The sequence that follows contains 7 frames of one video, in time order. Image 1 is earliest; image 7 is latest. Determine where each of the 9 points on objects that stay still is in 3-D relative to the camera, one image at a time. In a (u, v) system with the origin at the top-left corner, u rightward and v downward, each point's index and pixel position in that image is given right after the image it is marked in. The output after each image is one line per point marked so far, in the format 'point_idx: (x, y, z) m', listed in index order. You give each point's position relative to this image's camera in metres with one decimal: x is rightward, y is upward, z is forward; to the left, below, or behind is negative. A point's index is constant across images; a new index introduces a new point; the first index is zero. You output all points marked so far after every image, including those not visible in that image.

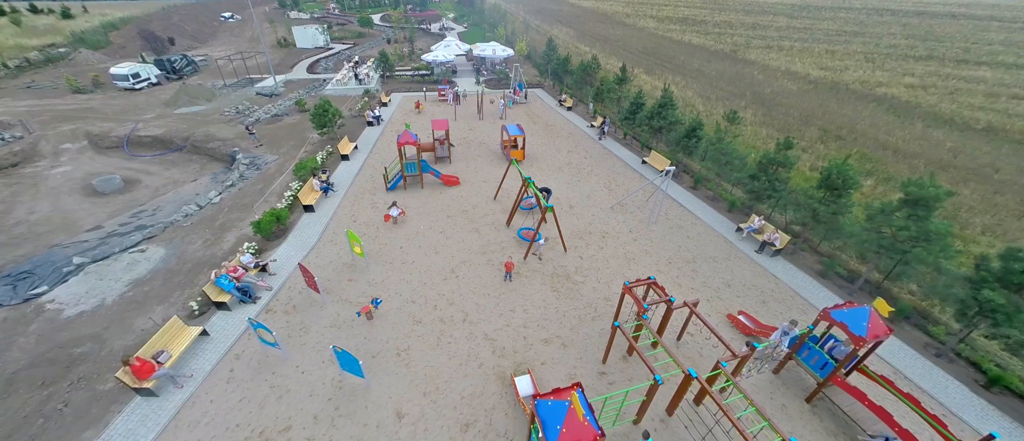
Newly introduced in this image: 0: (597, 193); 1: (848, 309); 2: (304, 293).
0: (+4.2, +1.4, +16.6) m
1: (+7.8, -2.1, +7.7) m
2: (-6.8, -2.3, +10.8) m
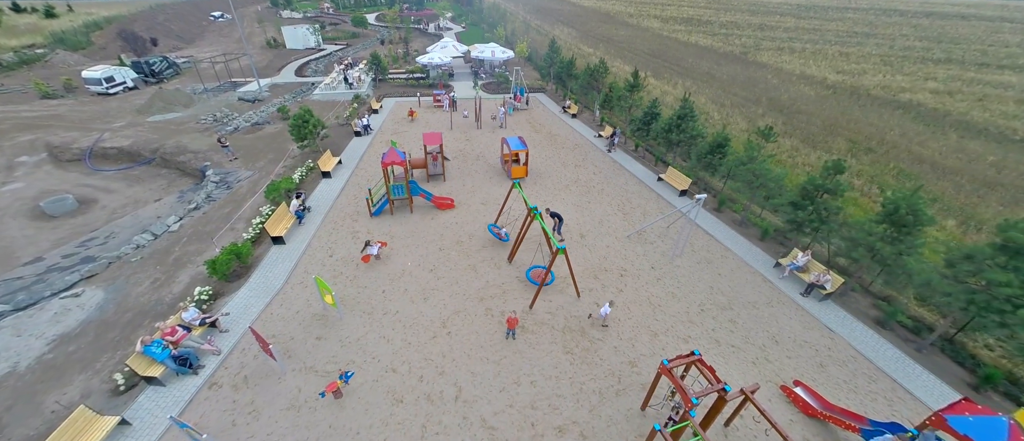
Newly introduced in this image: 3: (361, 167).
0: (+4.3, +0.1, +14.6) m
1: (+8.0, -3.4, +5.7) m
2: (-6.7, -3.6, +8.8) m
3: (-8.2, +2.9, +18.1) m
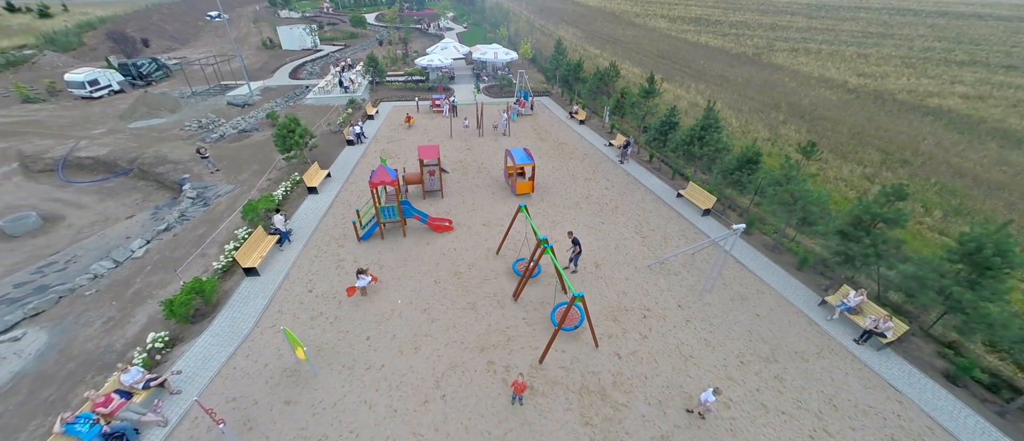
0: (+4.5, -0.9, +13.0) m
1: (+8.1, -4.4, +4.1) m
2: (-6.5, -4.6, +7.2) m
3: (-8.0, +1.9, +16.6) m
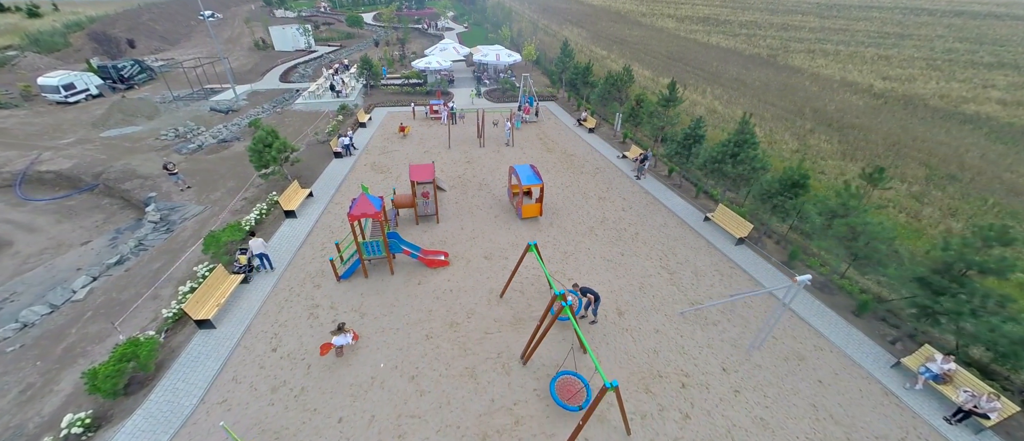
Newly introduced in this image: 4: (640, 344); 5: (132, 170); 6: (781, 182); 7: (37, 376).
0: (+4.7, -2.0, +11.1) m
1: (+8.3, -5.6, +2.2) m
2: (-6.3, -5.7, +5.4) m
3: (-7.8, +0.8, +14.7) m
4: (+3.5, -3.4, +9.1) m
5: (-20.5, +2.7, +17.8) m
6: (+9.7, +1.4, +12.0) m
7: (-12.2, -4.0, +8.5) m
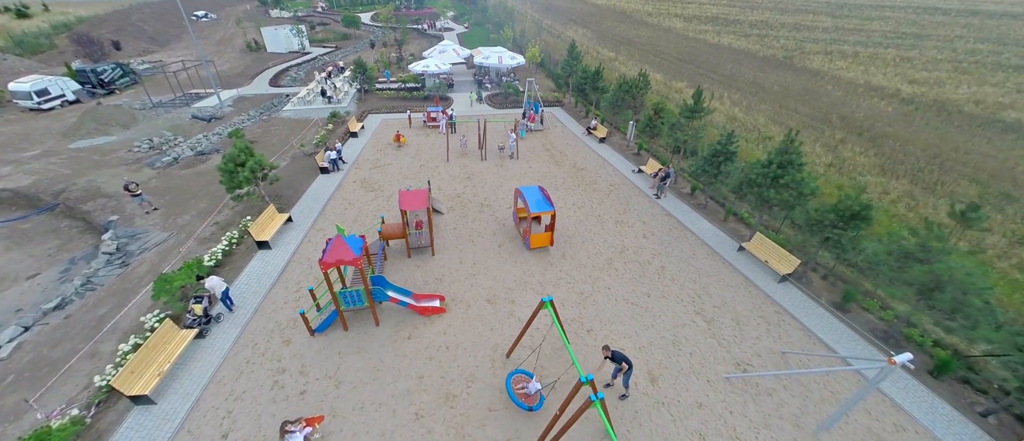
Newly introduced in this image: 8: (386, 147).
0: (+5.0, -3.2, +9.3) m
1: (+8.5, -6.7, +0.4) m
2: (-6.1, -6.9, +3.6) m
3: (-7.5, -0.3, +12.9) m
4: (+3.7, -4.5, +7.3) m
5: (-20.2, +1.6, +16.1) m
6: (+10.0, +0.3, +10.2) m
7: (-12.0, -5.1, +6.8) m
8: (-7.4, +4.4, +19.6) m
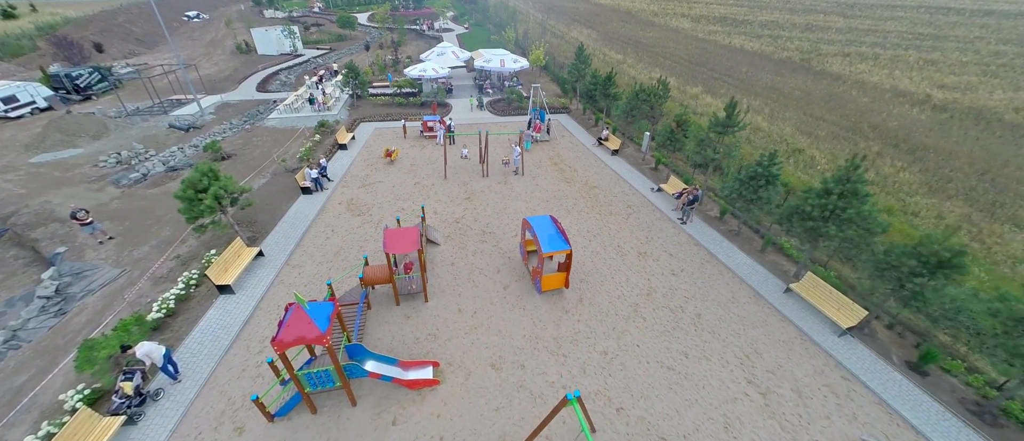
0: (+5.2, -4.3, +7.5) m
1: (+8.7, -7.9, -1.4) m
2: (-5.9, -8.0, +1.8) m
3: (-7.3, -1.5, +11.1) m
4: (+4.0, -5.7, +5.5) m
5: (-20.0, +0.4, +14.3) m
6: (+10.2, -0.9, +8.4) m
7: (-11.8, -6.3, +5.0) m
8: (-7.2, +3.2, +17.7) m
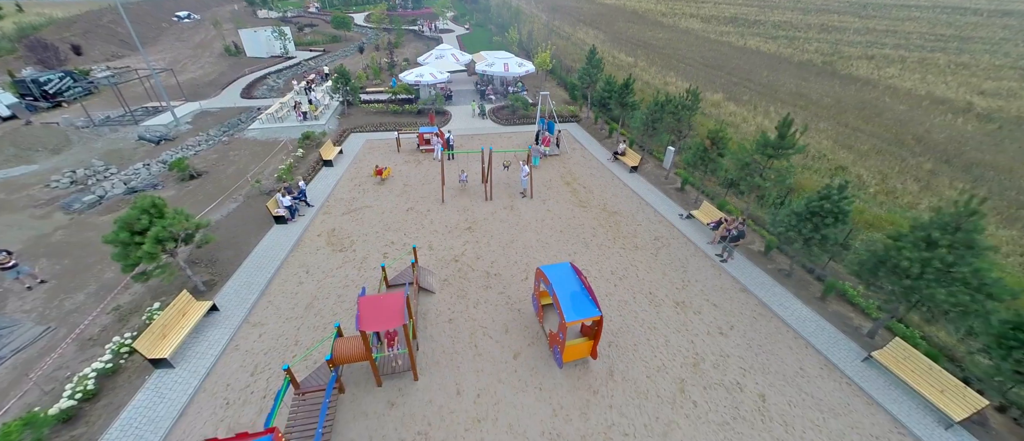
0: (+5.5, -5.6, +5.4) m
1: (+9.0, -9.2, -3.5) m
2: (-5.6, -9.3, -0.3) m
3: (-7.0, -2.8, +9.1) m
4: (+4.3, -7.0, +3.4) m
5: (-19.7, -0.8, +12.2) m
6: (+10.5, -2.2, +6.3) m
7: (-11.5, -7.6, +2.9) m
8: (-6.9, +1.9, +15.7) m
